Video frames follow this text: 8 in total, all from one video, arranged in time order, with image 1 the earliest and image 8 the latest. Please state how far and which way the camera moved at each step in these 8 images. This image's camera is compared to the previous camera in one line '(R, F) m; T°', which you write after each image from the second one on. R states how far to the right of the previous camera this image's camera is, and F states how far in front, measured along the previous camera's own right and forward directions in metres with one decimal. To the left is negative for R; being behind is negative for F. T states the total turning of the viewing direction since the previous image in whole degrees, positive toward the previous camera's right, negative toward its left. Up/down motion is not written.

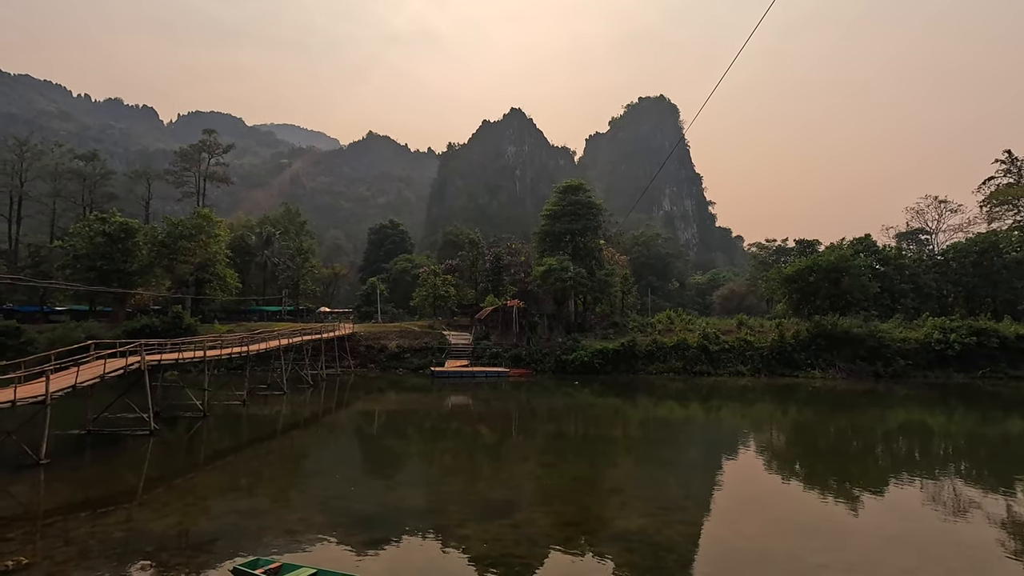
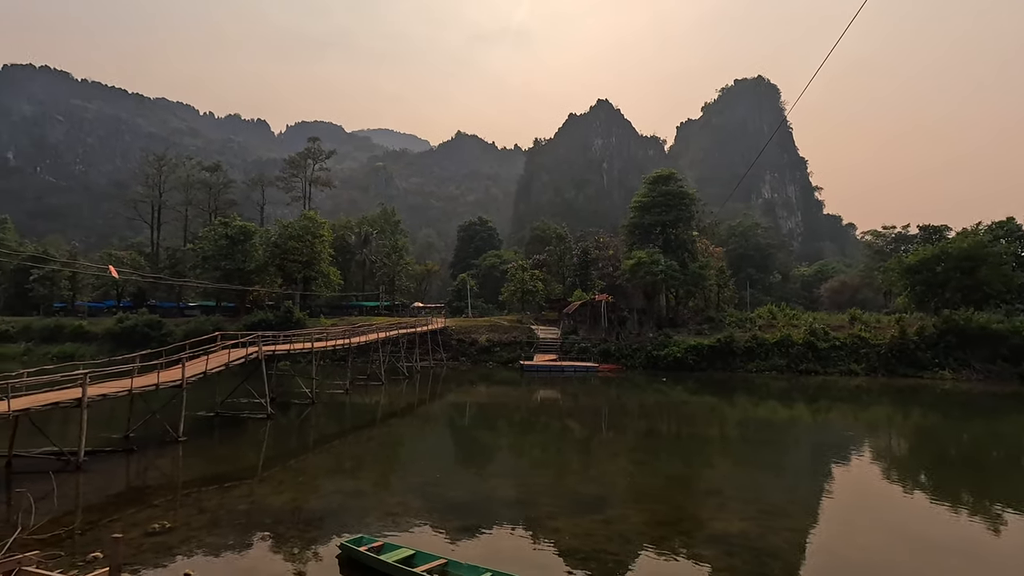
(0.0, 0.0) m; -9°
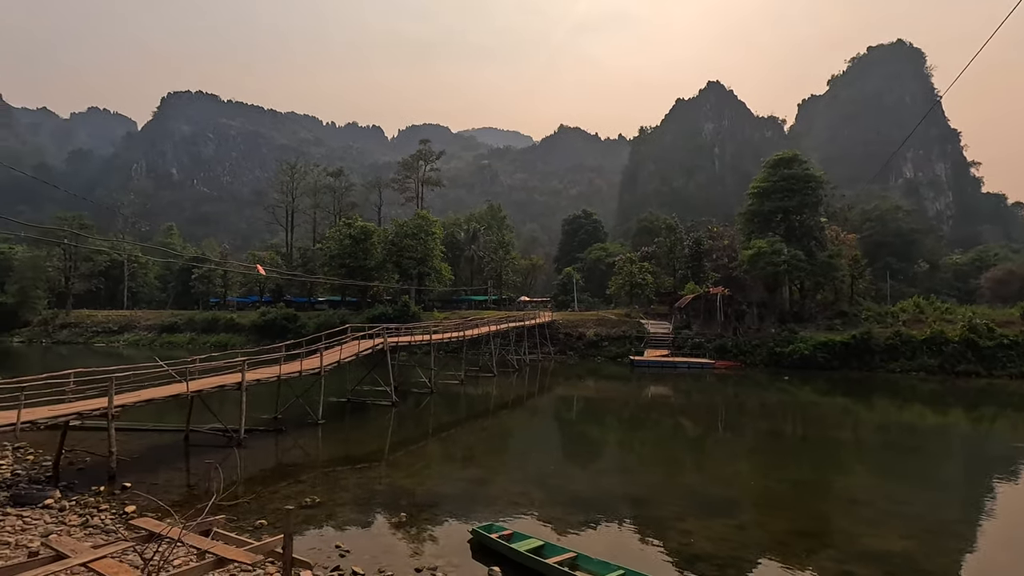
(-0.3, 0.0) m; -11°
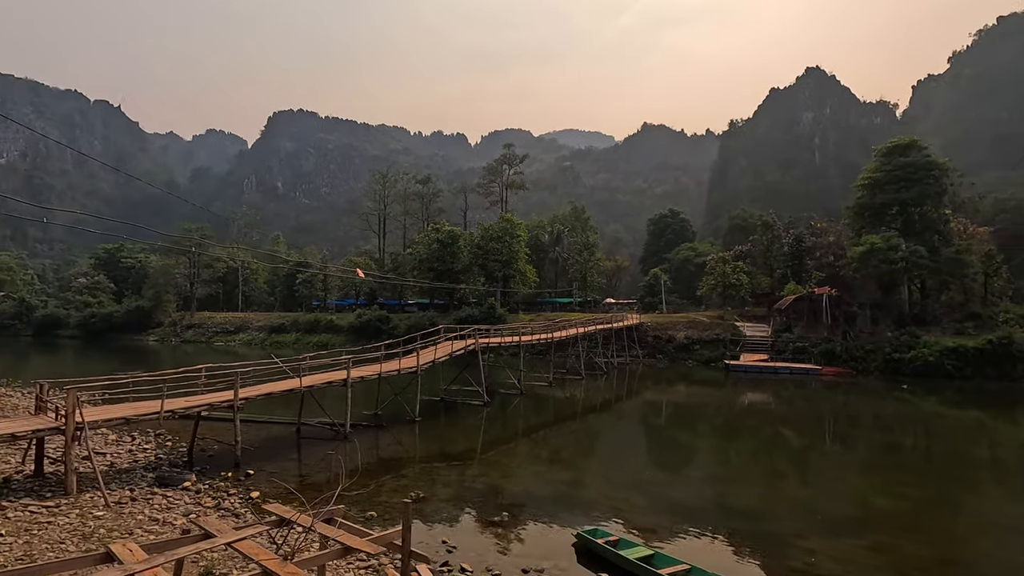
(-0.3, +0.1) m; -9°
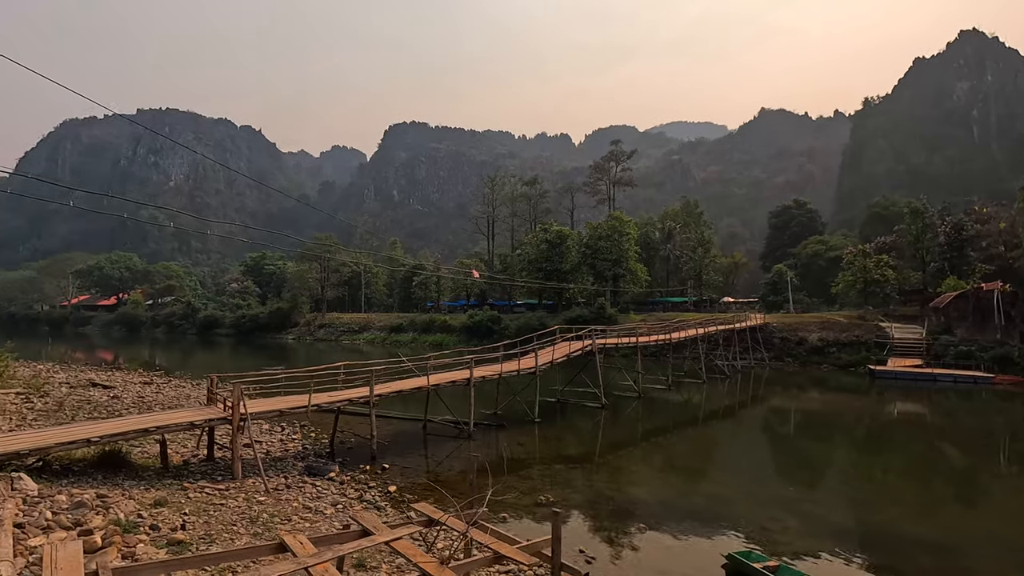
(-0.4, +0.2) m; -11°
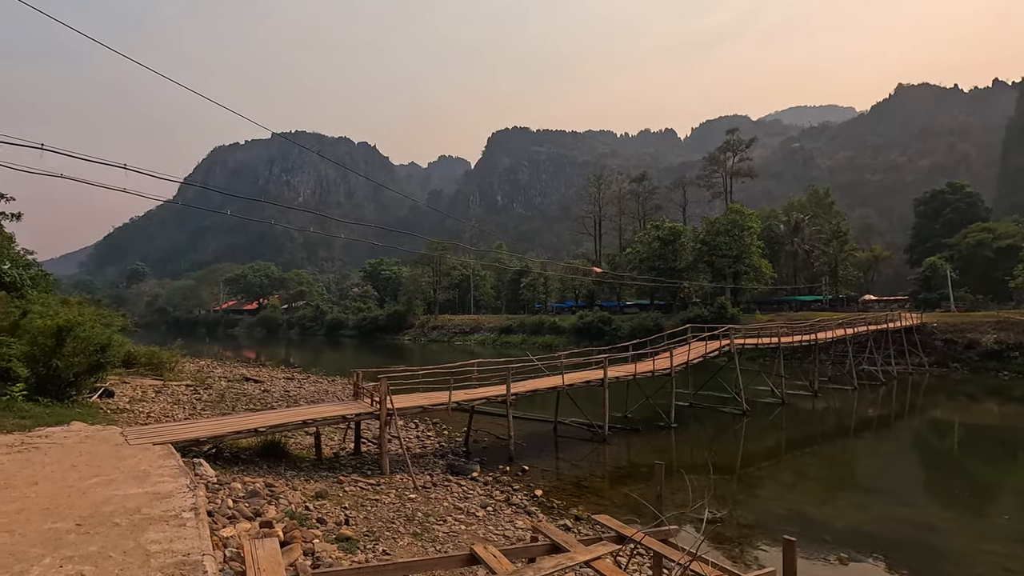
(-0.8, +0.6) m; -11°
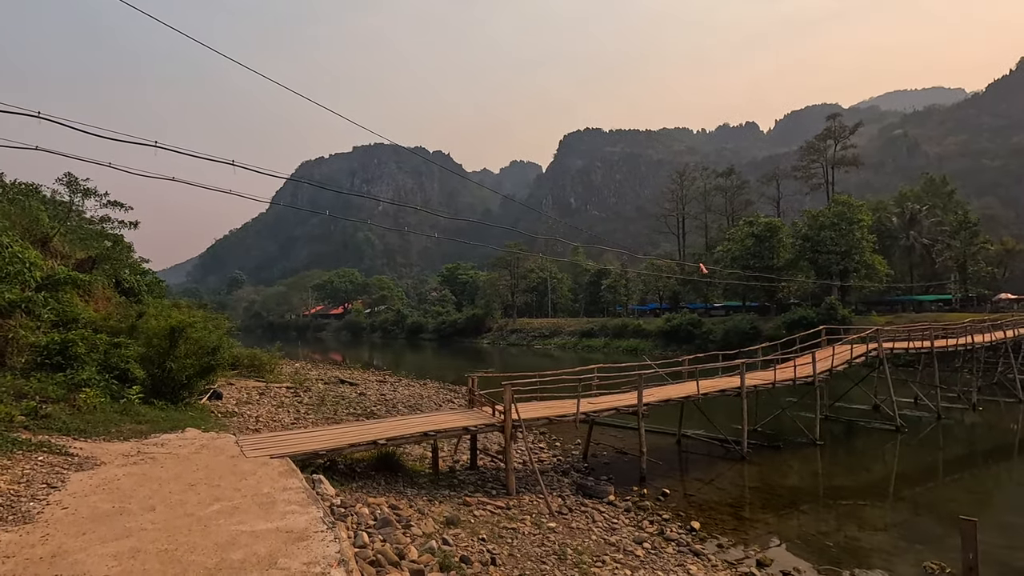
(-1.1, +1.2) m; -8°
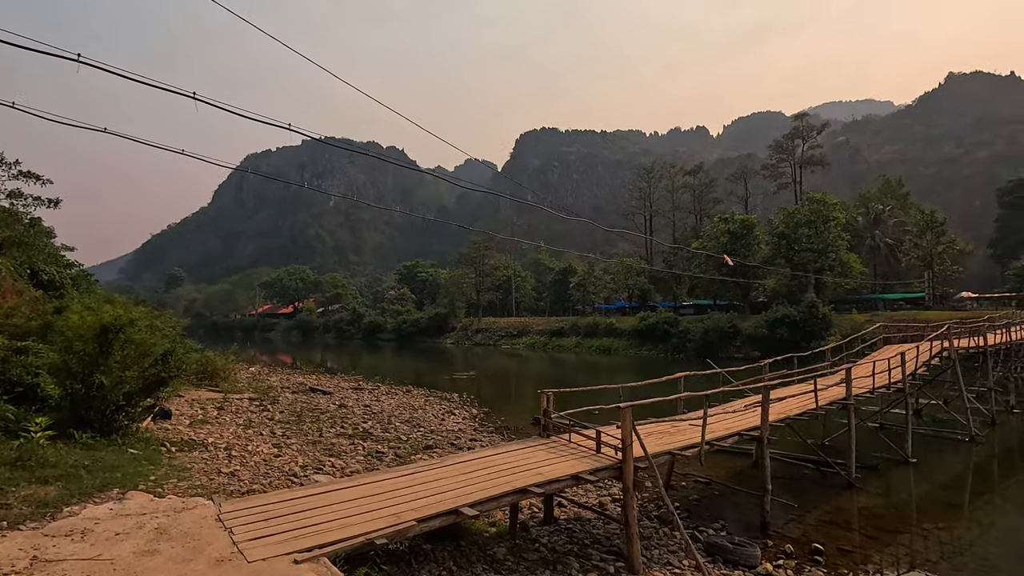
(-1.7, +2.7) m; +5°
